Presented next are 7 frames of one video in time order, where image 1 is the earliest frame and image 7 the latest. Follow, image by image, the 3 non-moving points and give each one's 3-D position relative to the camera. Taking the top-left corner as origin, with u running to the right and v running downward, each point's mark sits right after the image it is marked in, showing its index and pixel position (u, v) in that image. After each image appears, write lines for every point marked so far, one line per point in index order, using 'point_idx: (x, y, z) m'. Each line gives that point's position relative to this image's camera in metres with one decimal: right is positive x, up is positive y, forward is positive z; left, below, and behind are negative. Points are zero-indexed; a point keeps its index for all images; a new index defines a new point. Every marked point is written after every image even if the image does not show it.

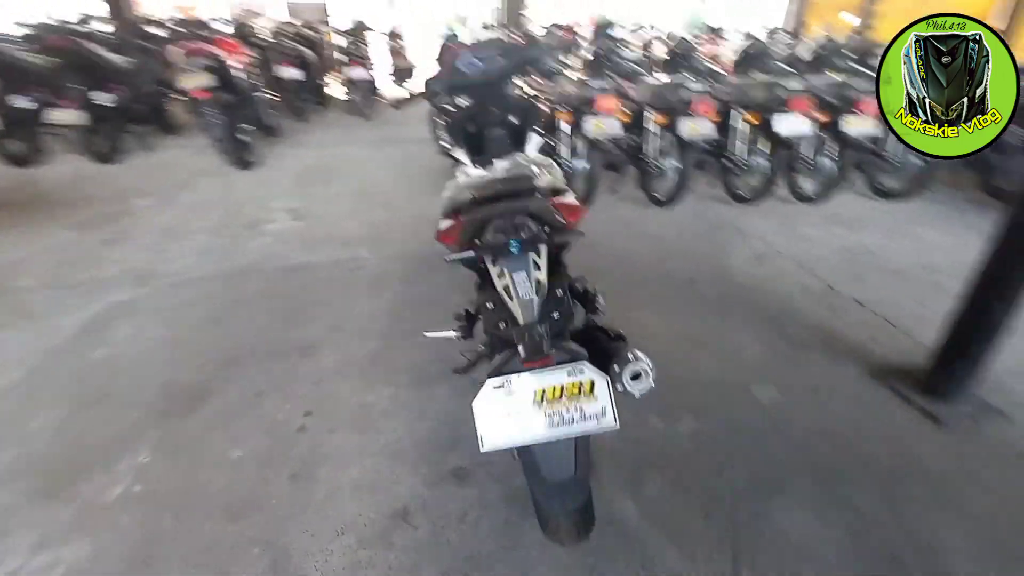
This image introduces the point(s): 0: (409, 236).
0: (-0.7, +0.4, +3.5) m
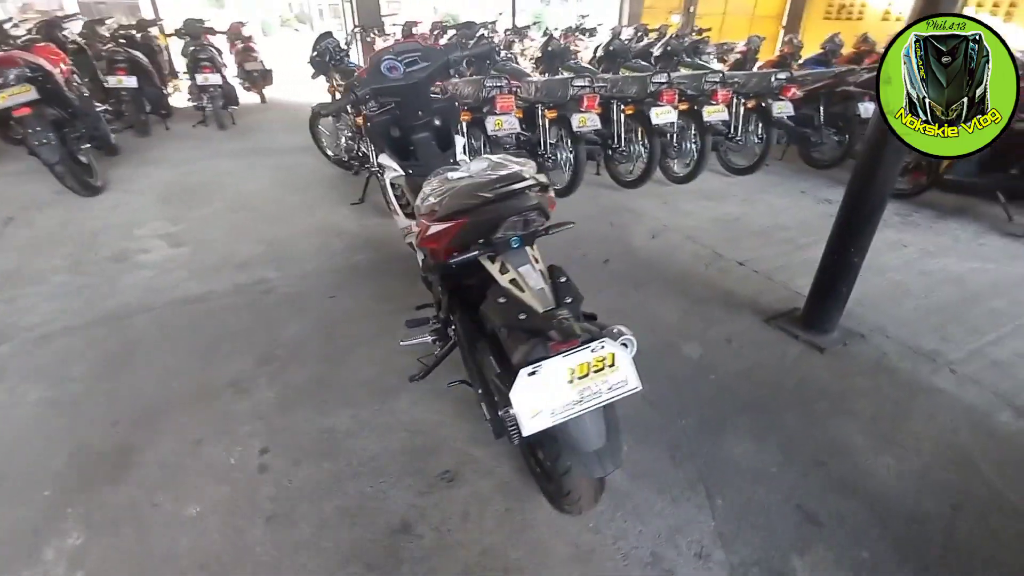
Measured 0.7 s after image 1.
0: (-1.3, +0.2, +3.3) m
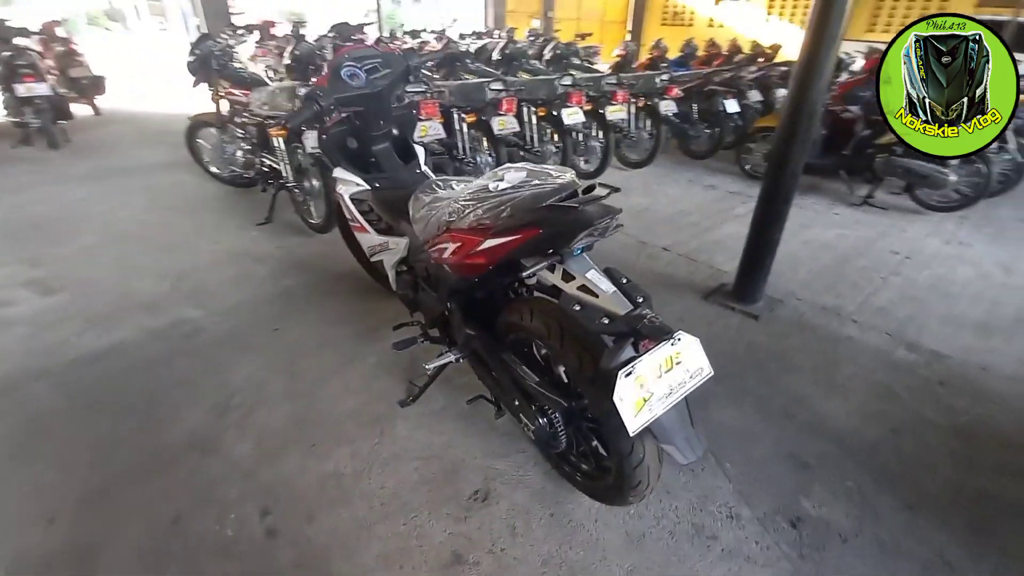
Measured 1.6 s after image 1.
0: (-1.6, 0.0, +2.9) m
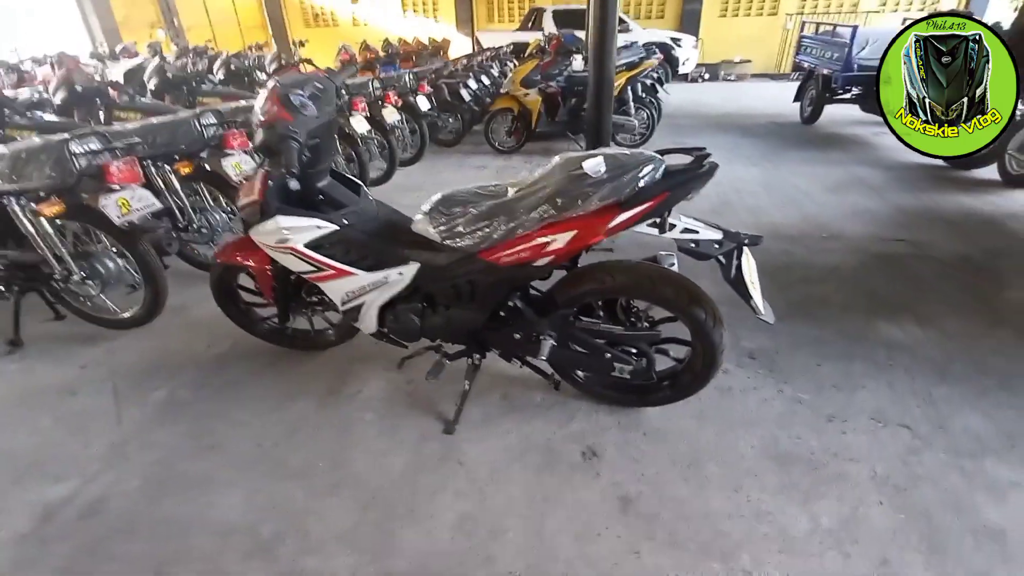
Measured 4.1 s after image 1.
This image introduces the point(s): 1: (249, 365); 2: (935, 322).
0: (-1.8, -0.6, +2.1) m
1: (-1.3, -0.4, +2.4) m
2: (+2.2, -0.2, +2.6) m
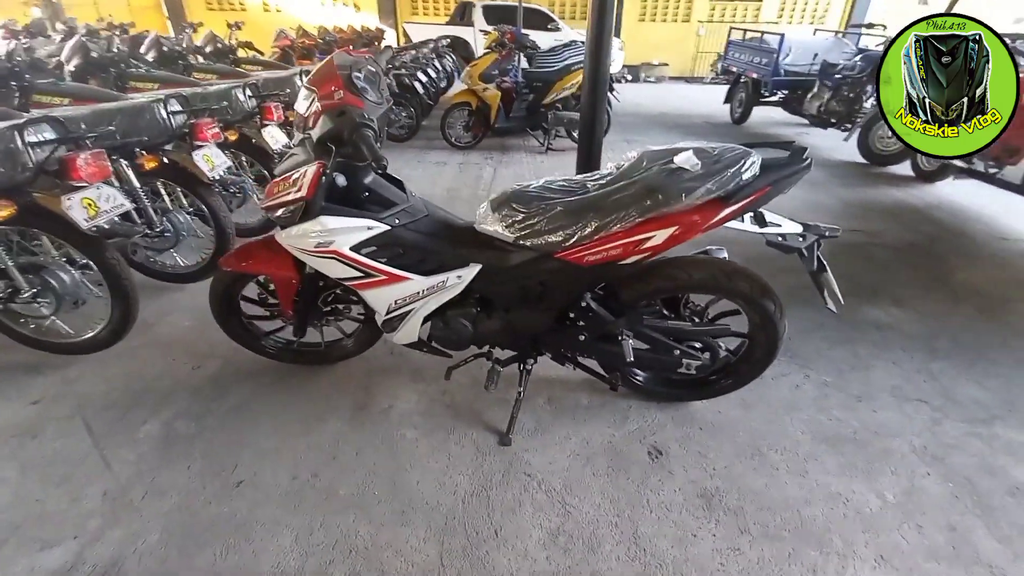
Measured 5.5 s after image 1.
0: (-1.6, -0.6, +1.7) m
1: (-1.1, -0.4, +2.1) m
2: (+2.3, -0.1, +2.8) m
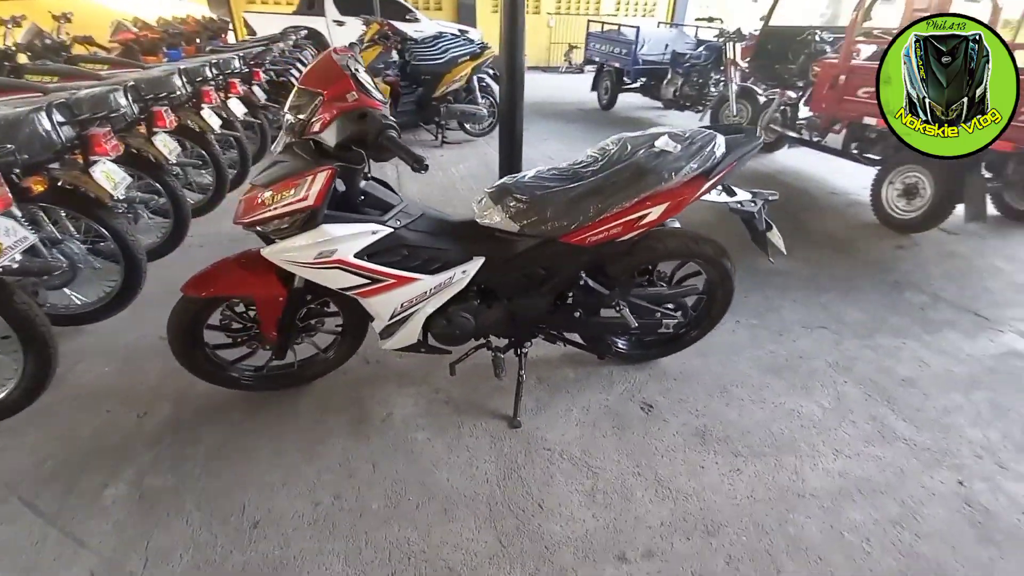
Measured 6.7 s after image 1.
0: (-1.4, -0.8, +1.4) m
1: (-1.1, -0.5, +1.9) m
2: (+1.9, +0.3, +3.4) m
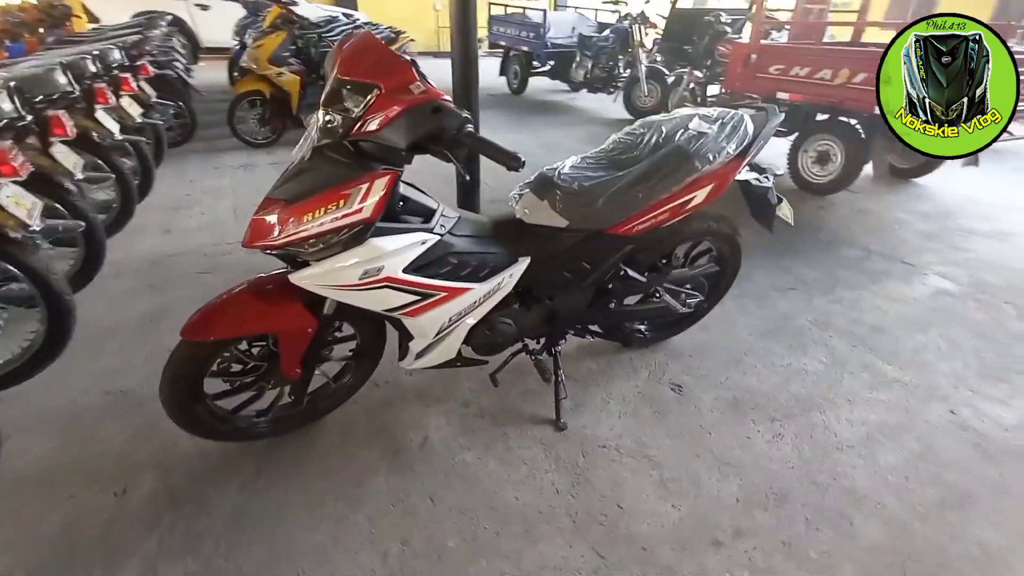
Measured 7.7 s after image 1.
0: (-1.1, -0.9, +1.1) m
1: (-0.9, -0.6, +1.6) m
2: (+1.7, +0.5, +3.7) m
